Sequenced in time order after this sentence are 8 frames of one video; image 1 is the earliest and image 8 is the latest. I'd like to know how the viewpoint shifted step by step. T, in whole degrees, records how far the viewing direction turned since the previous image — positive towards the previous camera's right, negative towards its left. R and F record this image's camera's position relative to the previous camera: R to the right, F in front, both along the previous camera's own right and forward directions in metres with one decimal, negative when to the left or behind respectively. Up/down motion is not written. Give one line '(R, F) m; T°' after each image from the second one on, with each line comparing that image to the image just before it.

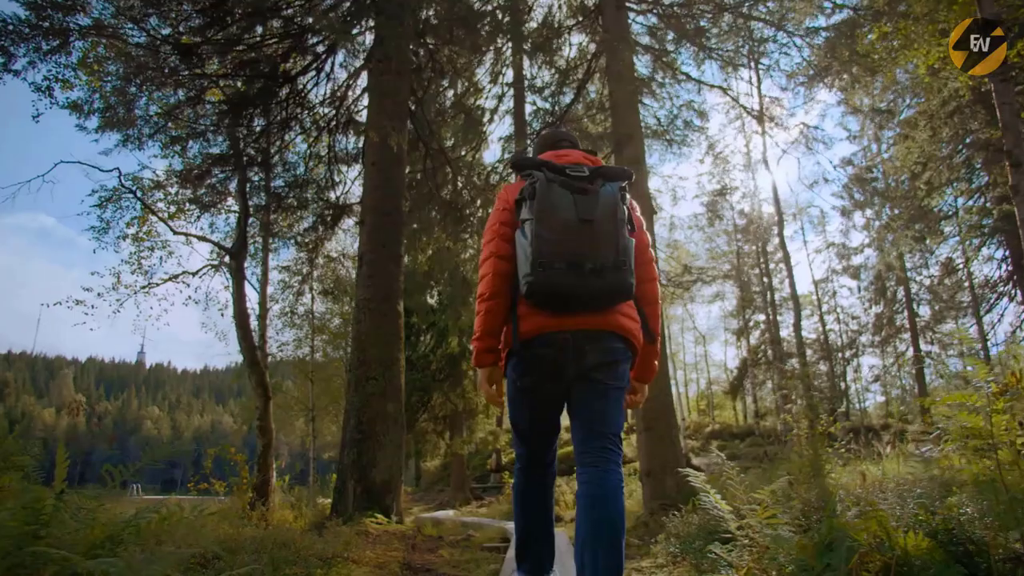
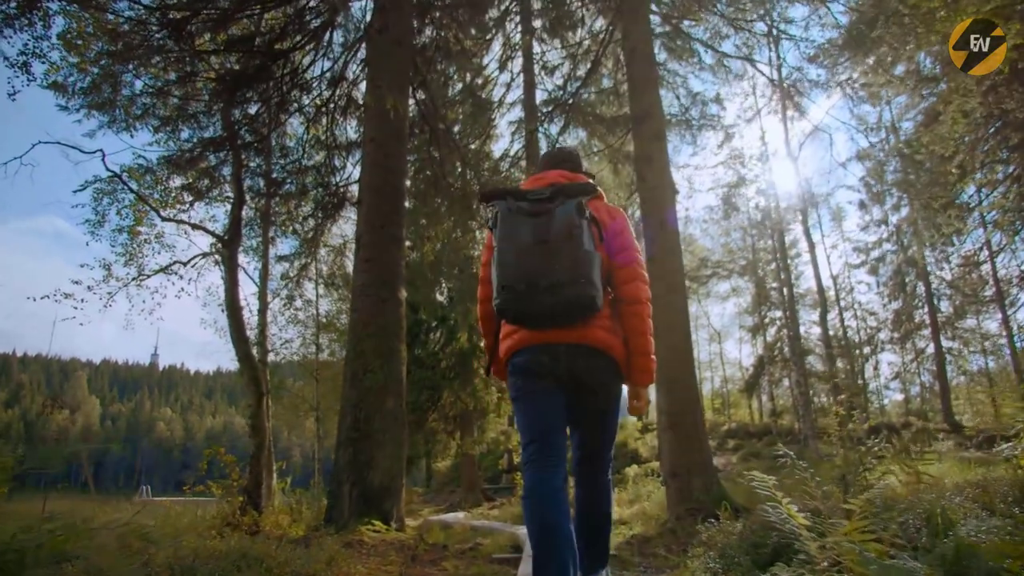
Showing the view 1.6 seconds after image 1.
(0.0, +0.5) m; -1°
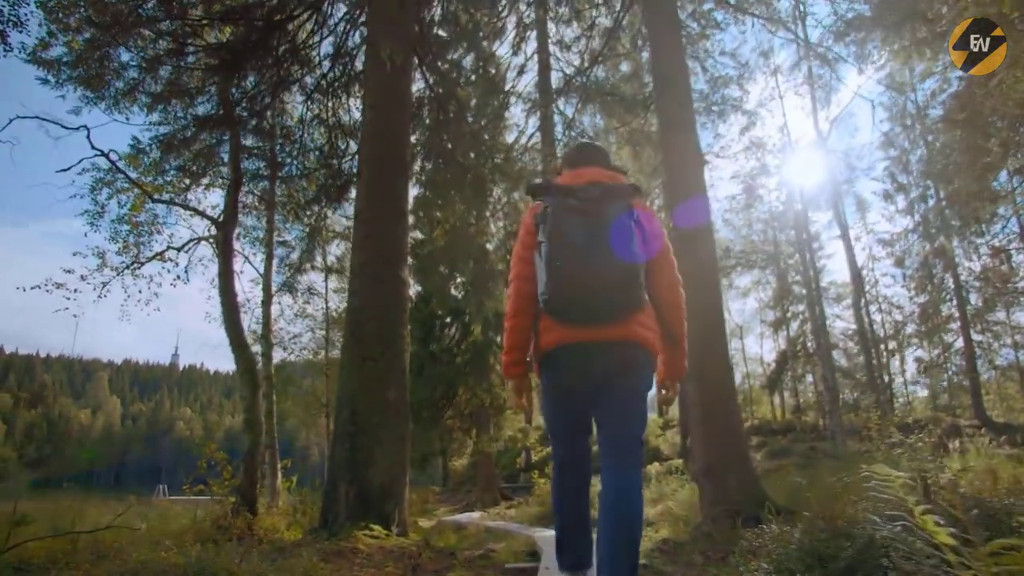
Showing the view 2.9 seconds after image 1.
(0.0, +0.5) m; -1°
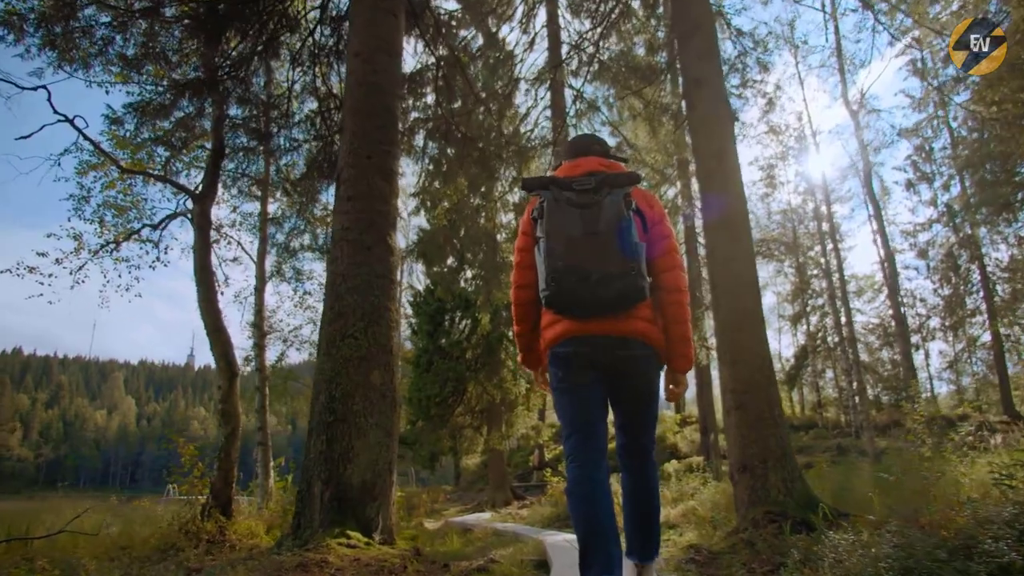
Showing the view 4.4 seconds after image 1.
(+0.1, +0.7) m; -1°
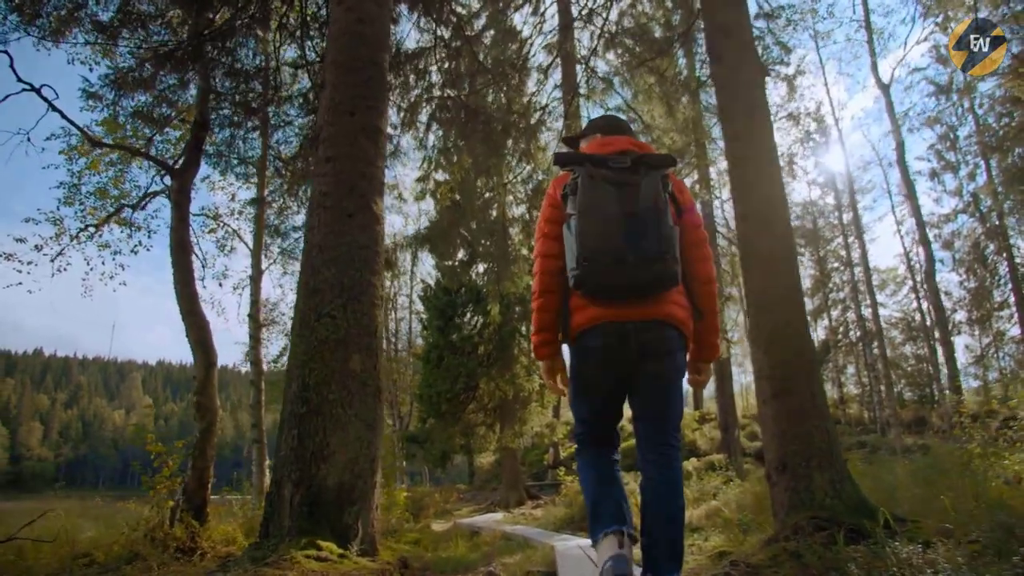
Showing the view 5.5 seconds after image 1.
(+0.1, +0.5) m; -1°
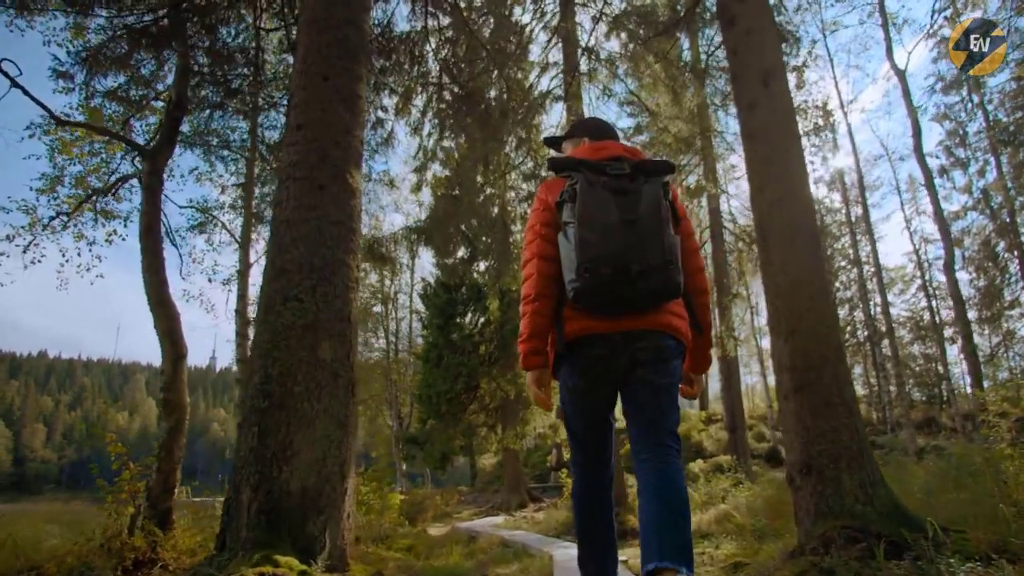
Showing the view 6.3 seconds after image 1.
(+0.1, +0.4) m; 0°
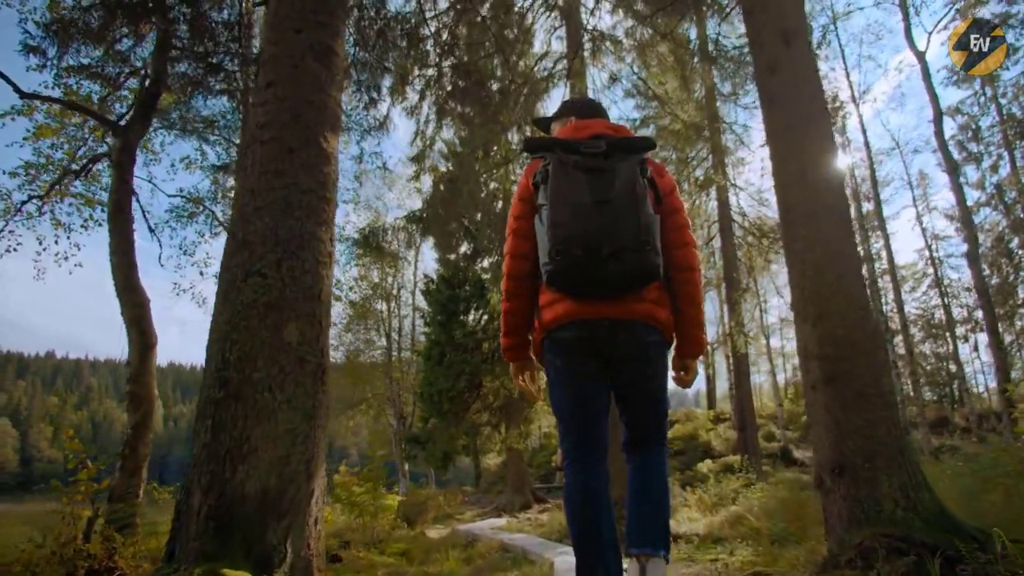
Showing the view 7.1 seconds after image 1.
(+0.1, +0.4) m; 0°
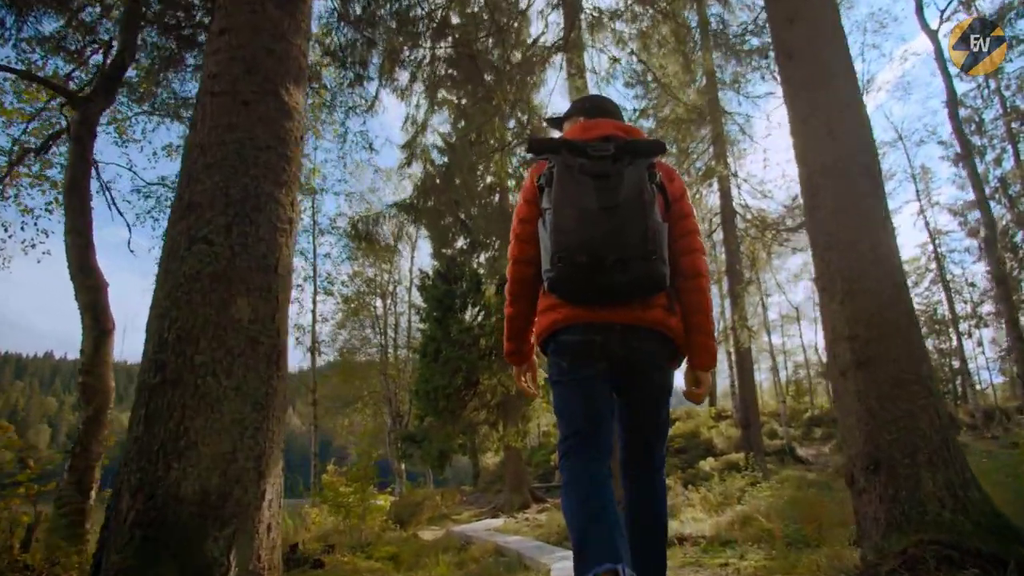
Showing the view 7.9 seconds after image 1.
(0.0, +0.4) m; 0°
